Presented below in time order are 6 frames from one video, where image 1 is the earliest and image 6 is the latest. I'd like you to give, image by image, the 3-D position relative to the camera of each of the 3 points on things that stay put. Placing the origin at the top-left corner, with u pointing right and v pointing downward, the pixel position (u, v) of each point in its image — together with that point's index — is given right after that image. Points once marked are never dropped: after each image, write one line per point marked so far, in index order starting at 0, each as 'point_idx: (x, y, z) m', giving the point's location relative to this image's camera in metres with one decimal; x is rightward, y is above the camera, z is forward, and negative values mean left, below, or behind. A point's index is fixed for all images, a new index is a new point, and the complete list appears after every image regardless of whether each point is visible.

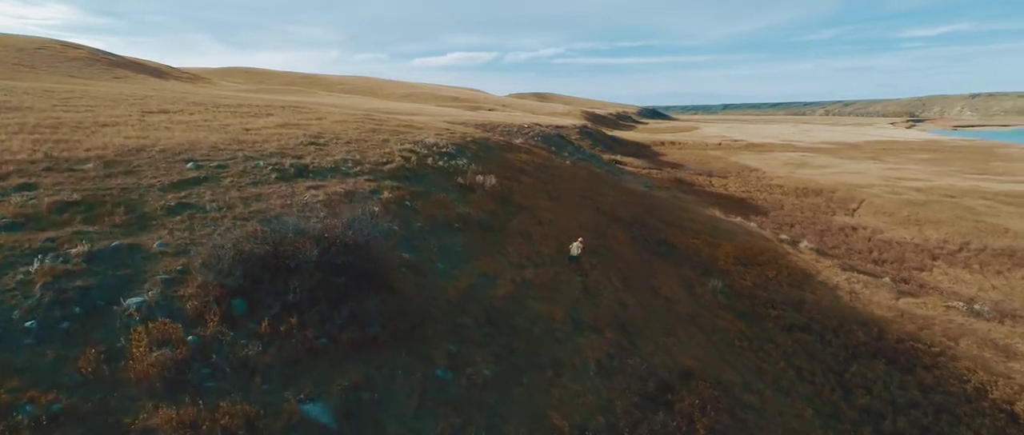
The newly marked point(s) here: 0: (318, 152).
0: (-6.9, +2.4, +17.7) m
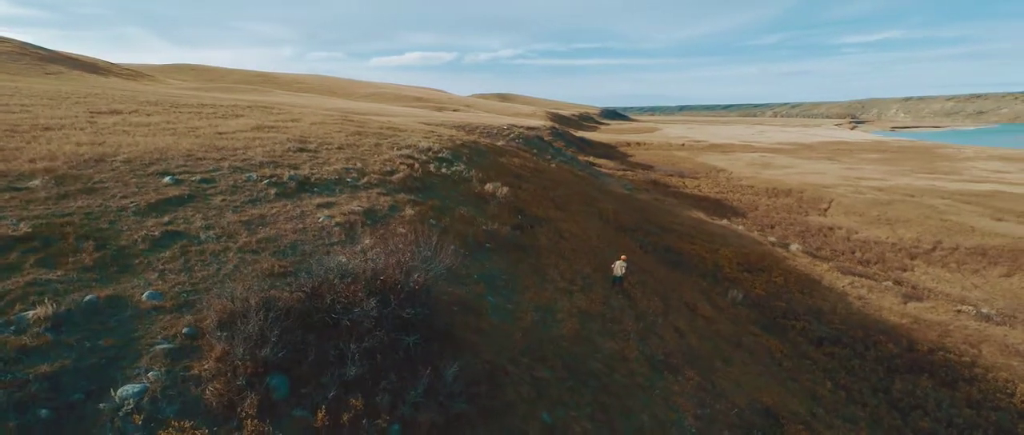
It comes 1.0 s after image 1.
0: (-6.2, +1.9, +15.5) m
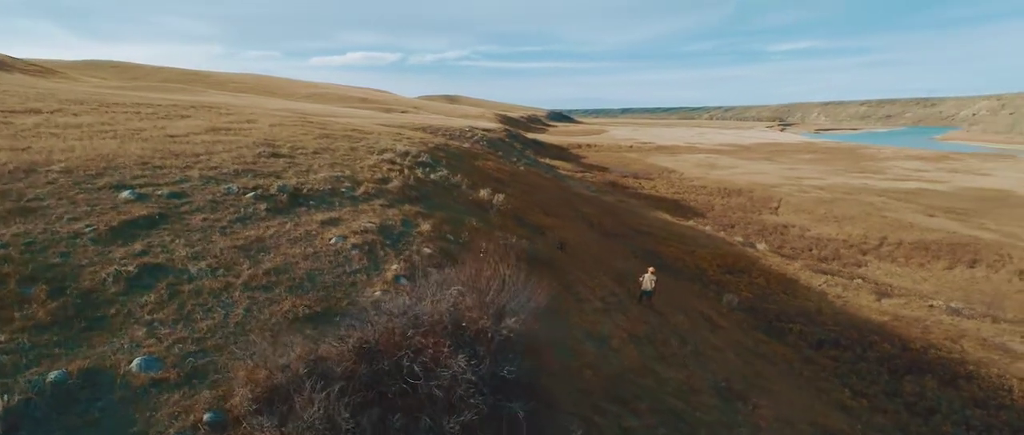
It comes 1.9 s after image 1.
0: (-6.0, +1.4, +13.6) m
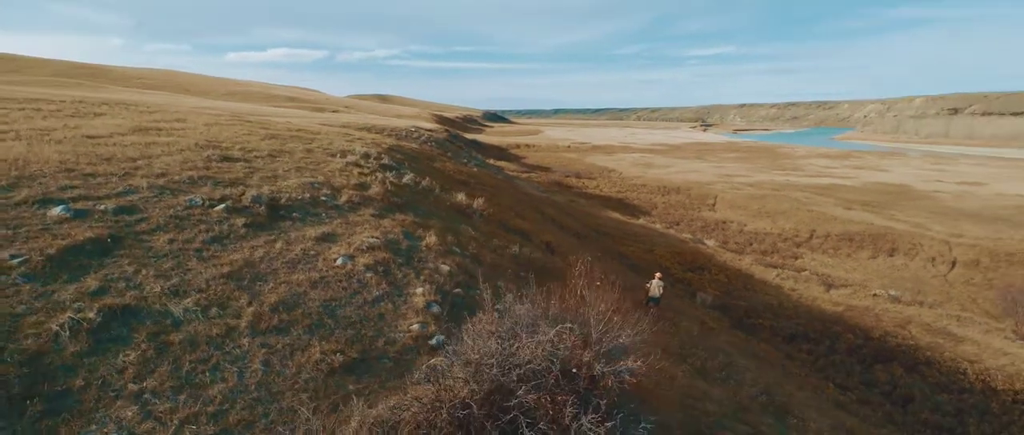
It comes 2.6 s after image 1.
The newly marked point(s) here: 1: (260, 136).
0: (-6.2, +1.1, +11.8) m
1: (-9.8, +3.2, +19.0) m
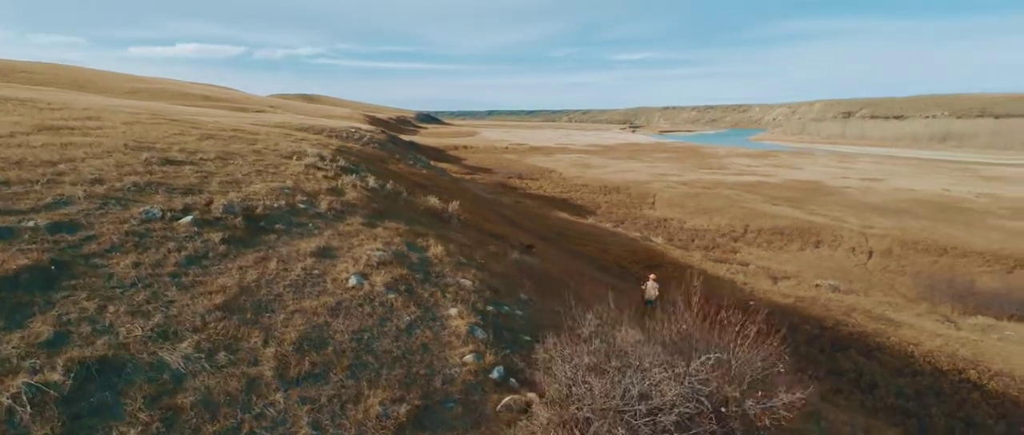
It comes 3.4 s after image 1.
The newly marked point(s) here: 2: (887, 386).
0: (-6.4, +0.9, +10.2) m
1: (-11.0, +2.8, +16.8) m
2: (+11.6, -5.2, +15.0) m
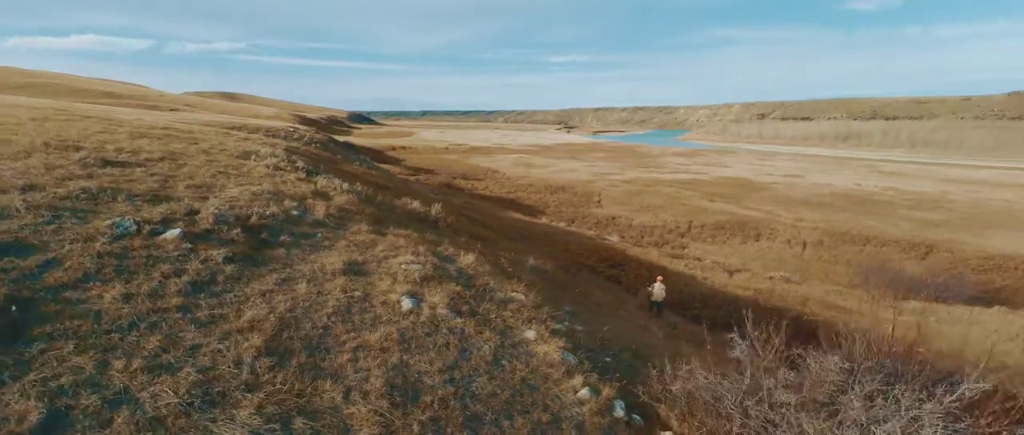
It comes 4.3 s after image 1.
0: (-6.2, +0.7, +8.6) m
1: (-11.6, +2.5, +14.6) m
2: (+11.2, -5.0, +15.6) m
